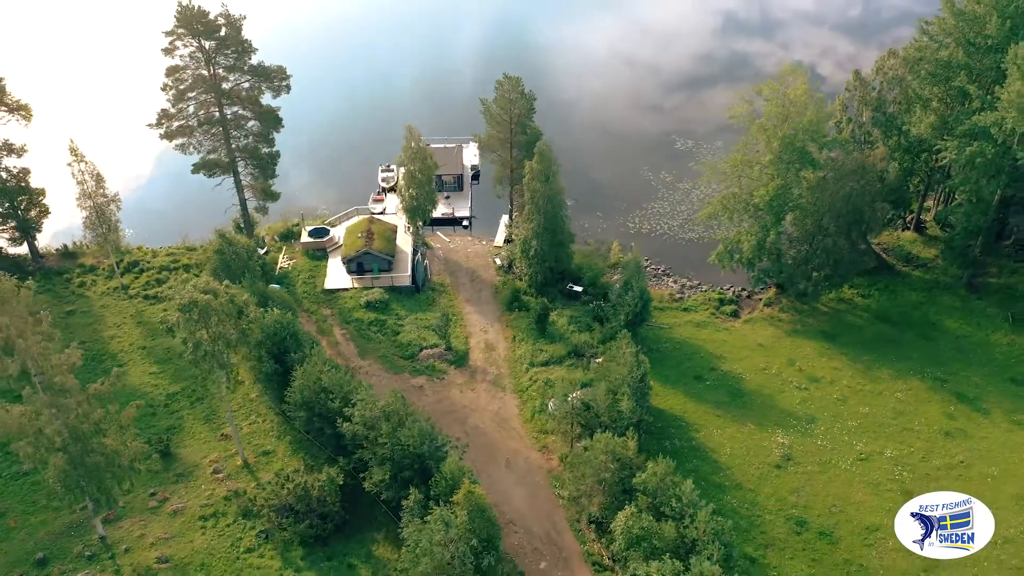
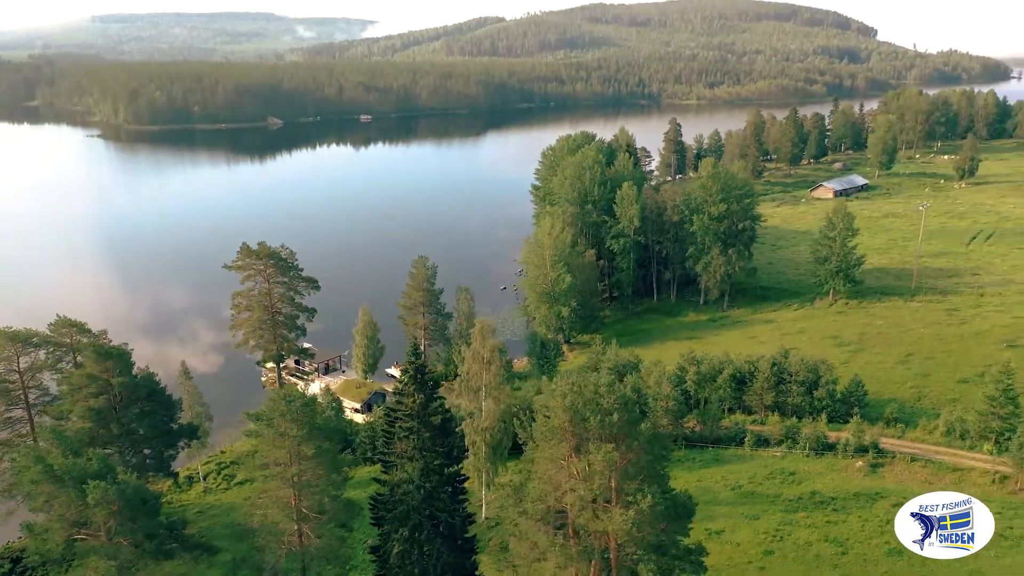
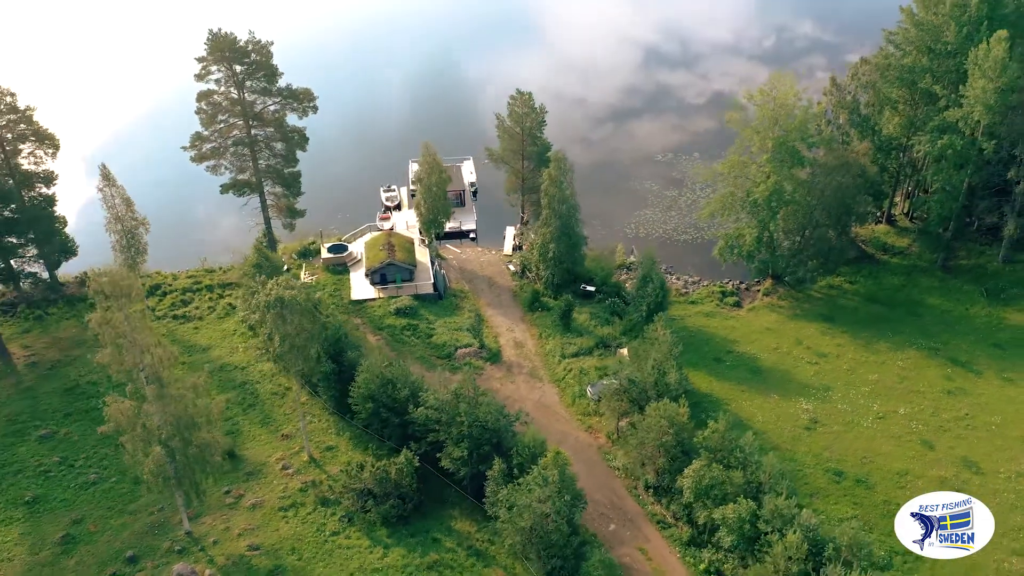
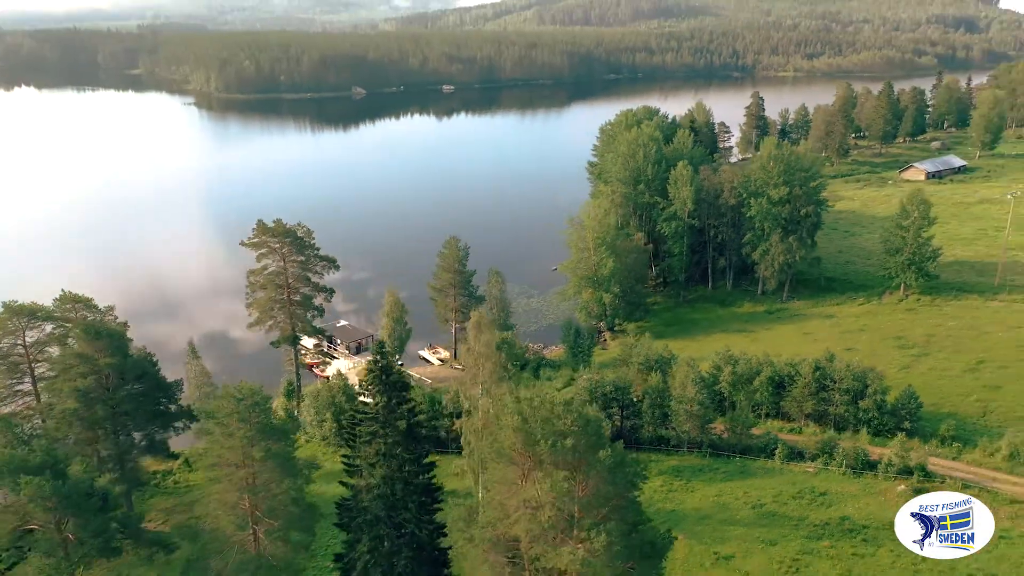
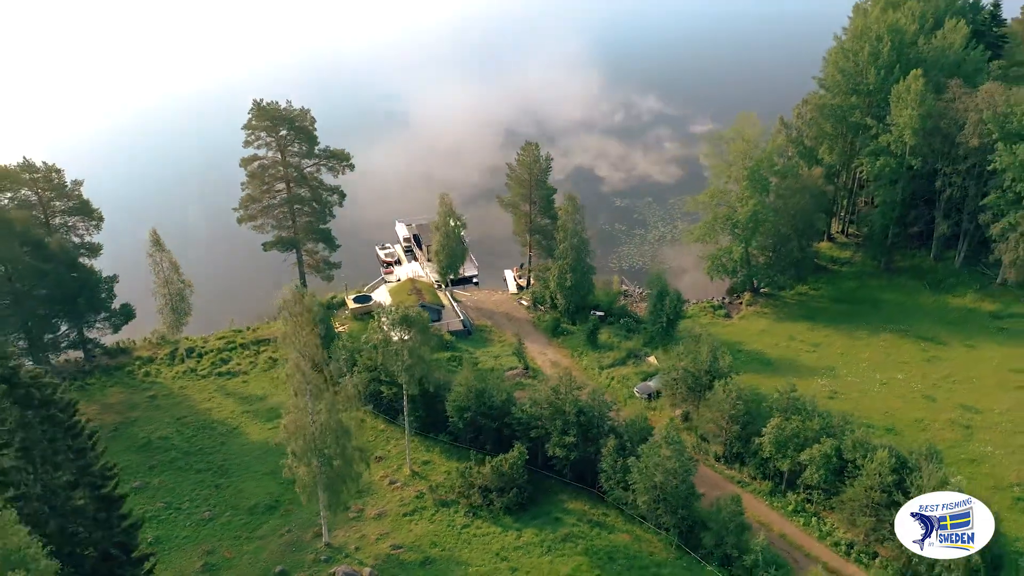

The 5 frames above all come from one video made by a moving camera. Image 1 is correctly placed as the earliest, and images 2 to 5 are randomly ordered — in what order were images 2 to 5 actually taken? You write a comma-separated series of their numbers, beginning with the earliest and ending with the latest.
3, 5, 4, 2
